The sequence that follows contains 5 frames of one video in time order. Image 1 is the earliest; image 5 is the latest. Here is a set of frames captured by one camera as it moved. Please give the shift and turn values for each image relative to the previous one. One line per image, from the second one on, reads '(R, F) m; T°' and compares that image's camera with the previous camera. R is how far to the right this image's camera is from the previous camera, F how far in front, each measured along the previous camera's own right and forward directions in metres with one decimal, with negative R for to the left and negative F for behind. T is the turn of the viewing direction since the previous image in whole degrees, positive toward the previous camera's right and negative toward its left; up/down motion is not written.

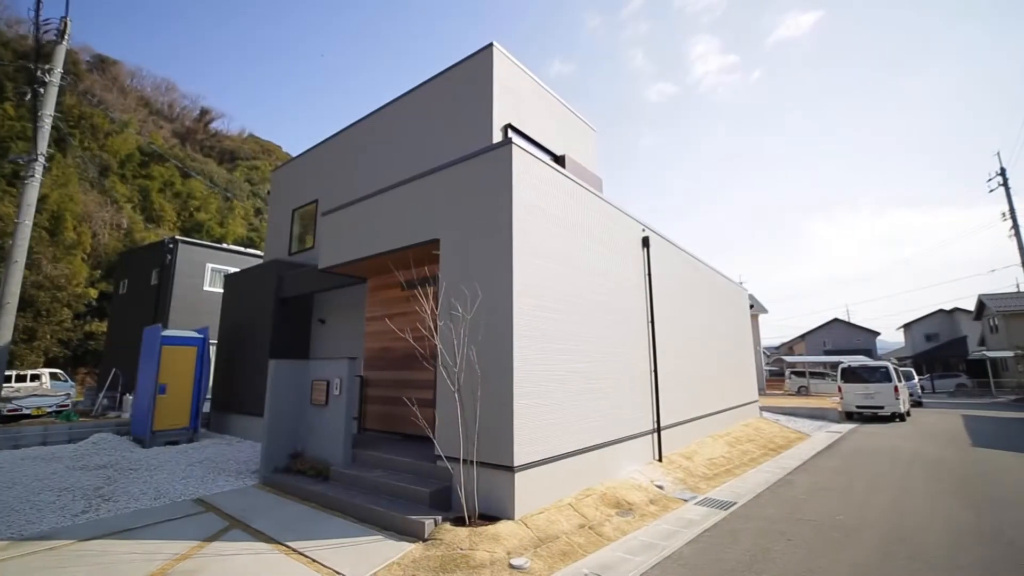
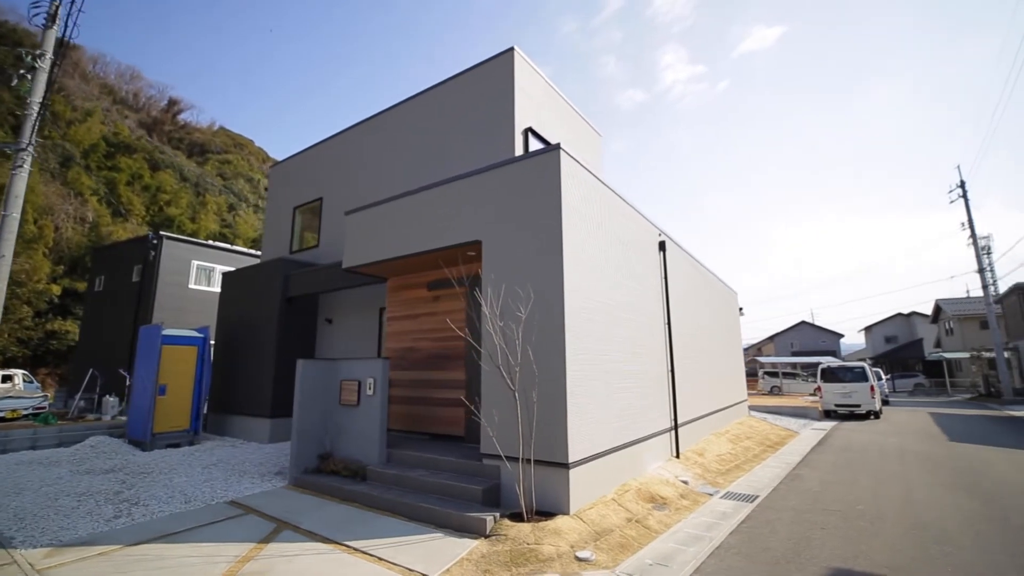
(-0.7, -0.1) m; +3°
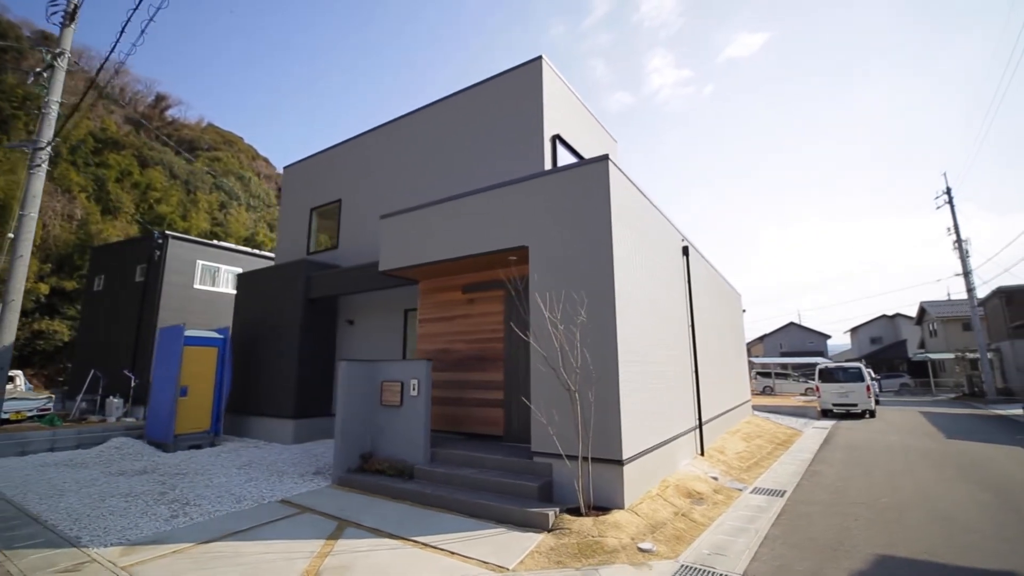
(-0.6, -0.1) m; +2°
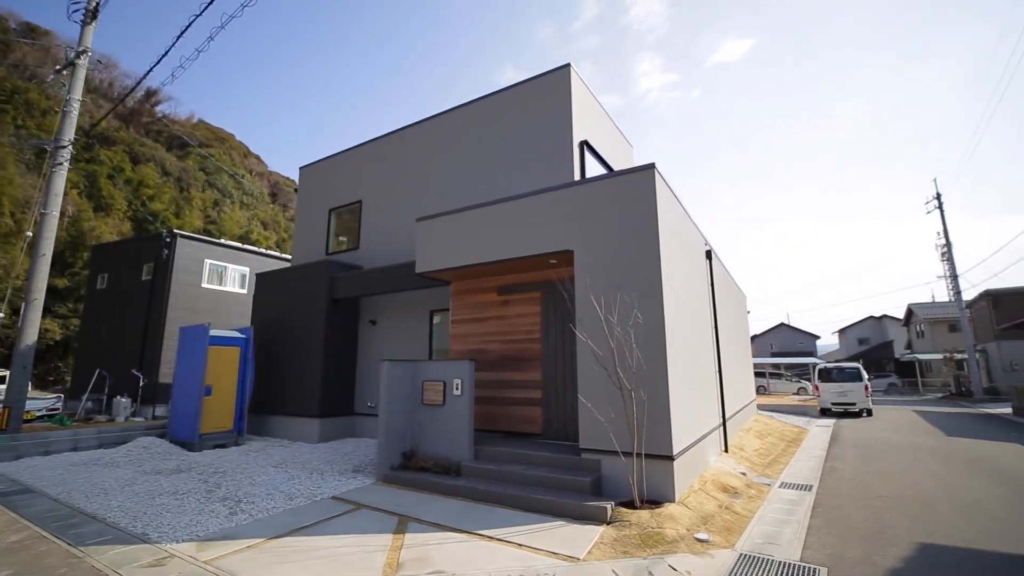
(-0.6, -0.1) m; +1°
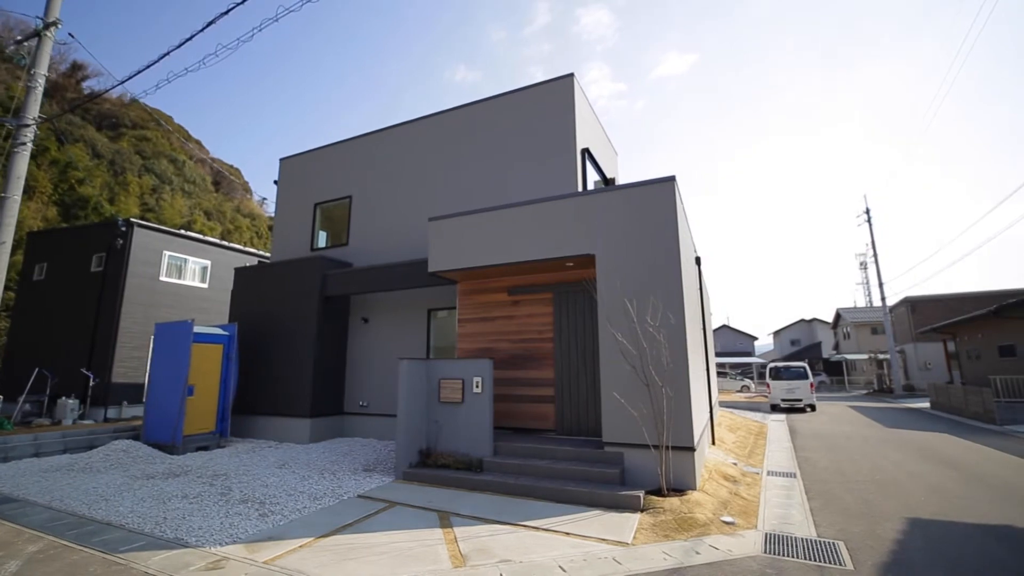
(-0.8, -0.1) m; +6°
